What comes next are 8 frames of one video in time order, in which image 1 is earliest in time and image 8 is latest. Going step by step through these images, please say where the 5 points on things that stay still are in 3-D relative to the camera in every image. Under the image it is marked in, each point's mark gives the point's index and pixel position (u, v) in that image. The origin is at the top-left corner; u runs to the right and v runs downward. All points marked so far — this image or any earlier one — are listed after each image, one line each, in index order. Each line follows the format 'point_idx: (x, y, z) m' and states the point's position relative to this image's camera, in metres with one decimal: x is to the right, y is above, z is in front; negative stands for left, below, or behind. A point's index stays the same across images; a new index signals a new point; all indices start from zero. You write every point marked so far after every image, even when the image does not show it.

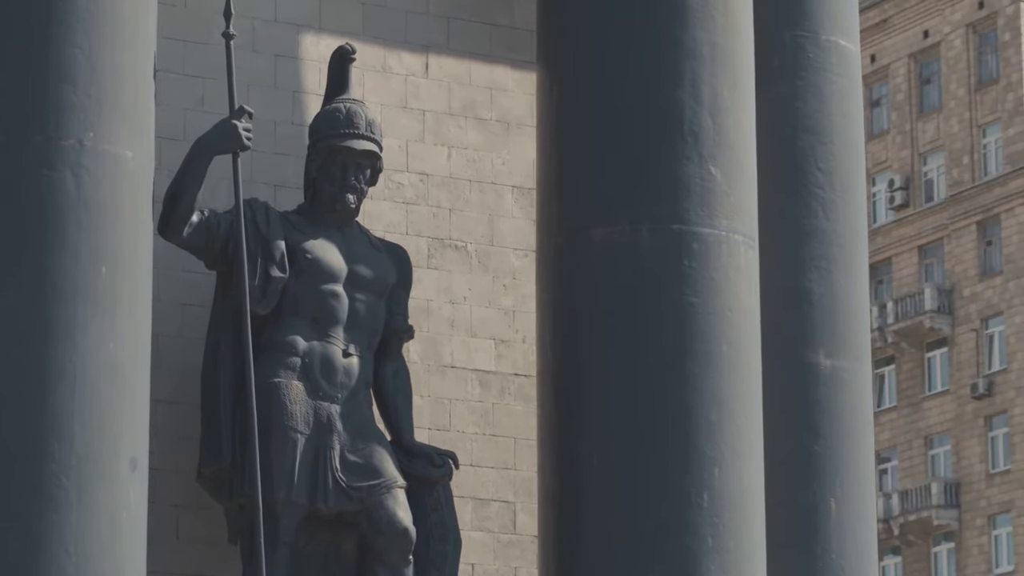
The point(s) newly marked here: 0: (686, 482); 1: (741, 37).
0: (+1.0, -1.1, +15.8) m
1: (+1.4, +1.5, +17.0) m
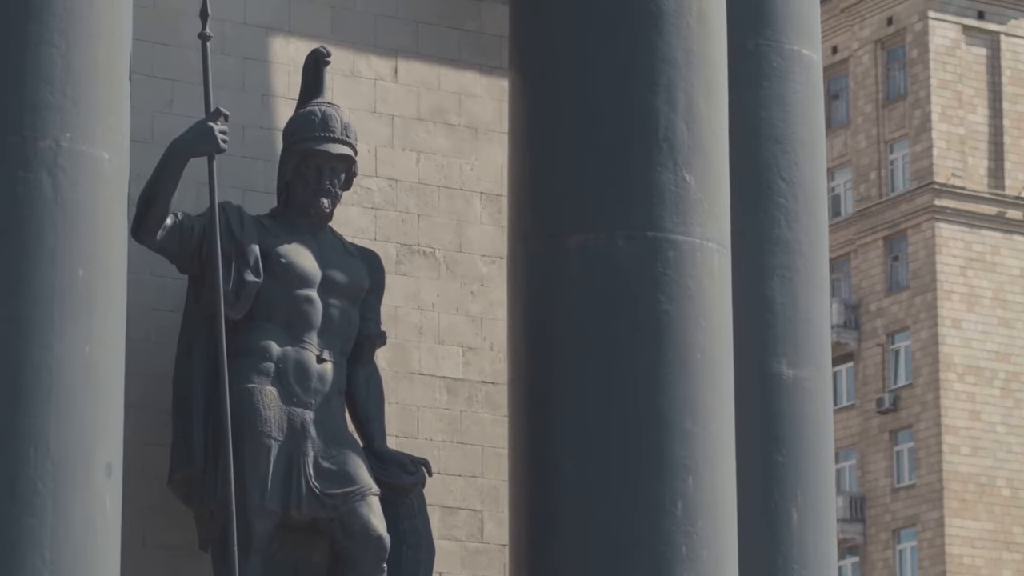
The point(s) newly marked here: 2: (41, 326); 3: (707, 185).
0: (+0.8, -1.1, +15.7) m
1: (+1.2, +1.5, +16.9) m
2: (-2.3, -0.2, +13.8) m
3: (+1.2, +0.6, +16.5) m
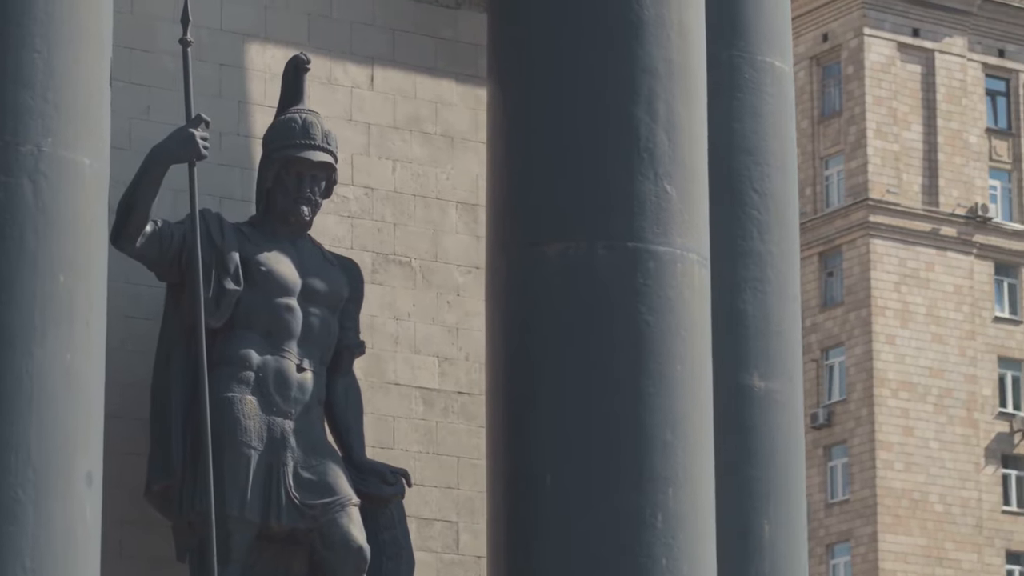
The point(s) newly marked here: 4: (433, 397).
0: (+0.7, -1.2, +15.7) m
1: (+1.1, +1.4, +16.8) m
2: (-2.4, -0.2, +13.6) m
3: (+1.0, +0.5, +16.4) m
4: (-0.5, -0.7, +17.4) m
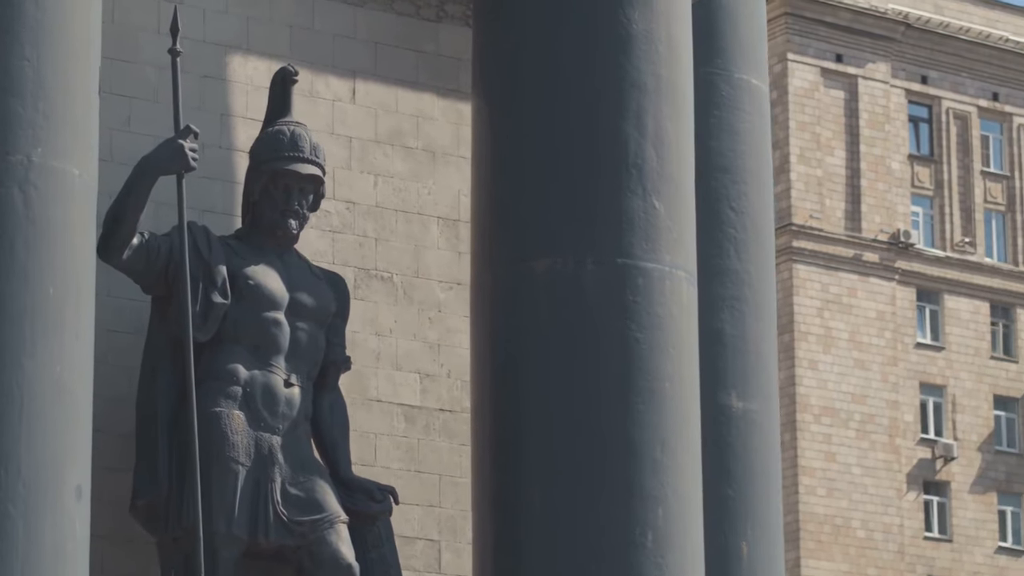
0: (+0.7, -1.3, +15.5) m
1: (+1.0, +1.3, +16.7) m
2: (-2.4, -0.3, +13.4) m
3: (+1.0, +0.4, +16.3) m
4: (-0.6, -0.8, +17.2) m
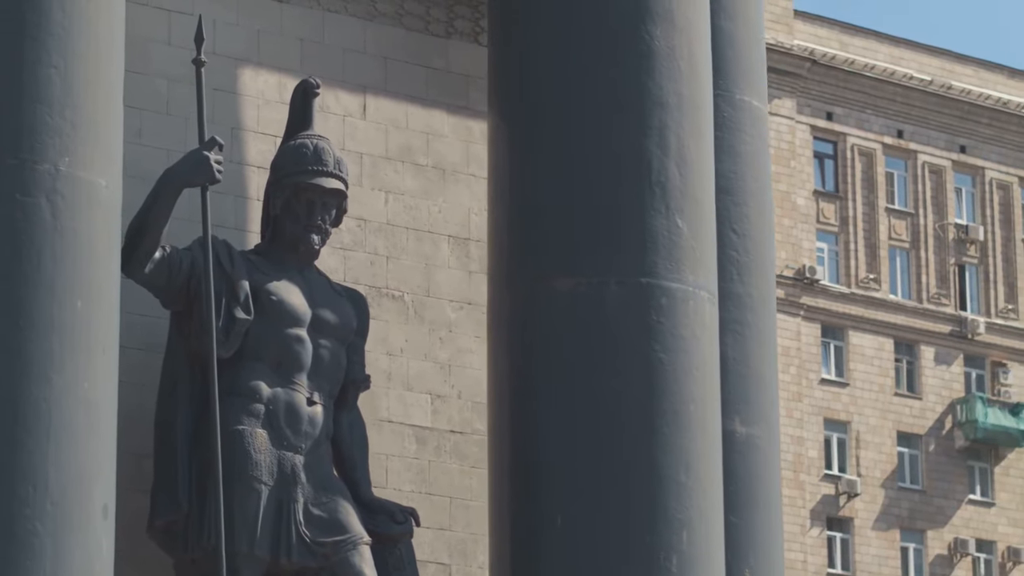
0: (+0.8, -1.4, +15.2) m
1: (+1.1, +1.2, +16.4) m
2: (-2.2, -0.3, +13.1) m
3: (+1.1, +0.3, +16.0) m
4: (-0.5, -0.9, +16.9) m
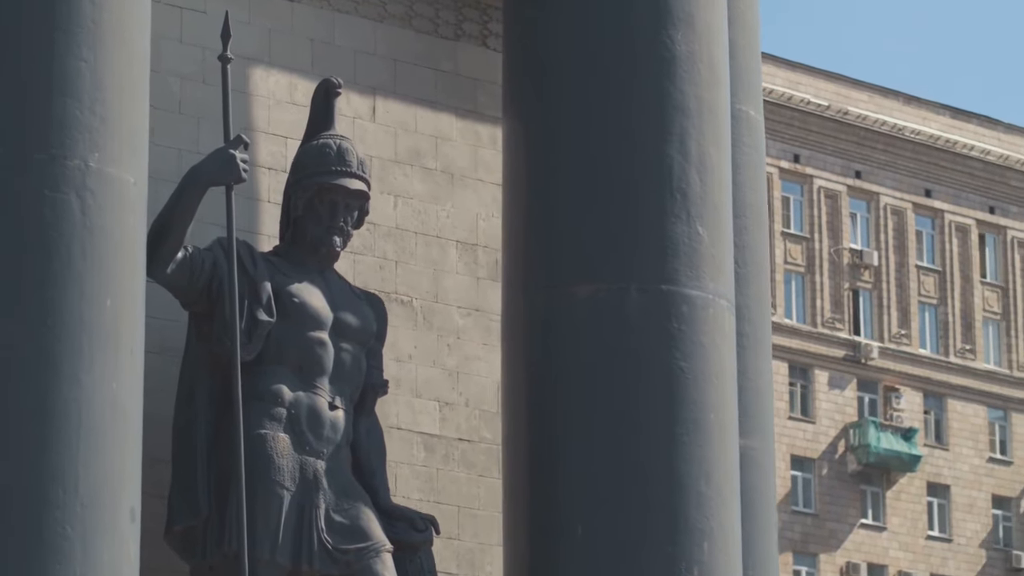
0: (+0.9, -1.4, +15.0) m
1: (+1.2, +1.1, +16.3) m
2: (-2.0, -0.3, +12.8) m
3: (+1.2, +0.3, +15.9) m
4: (-0.5, -0.9, +16.6) m
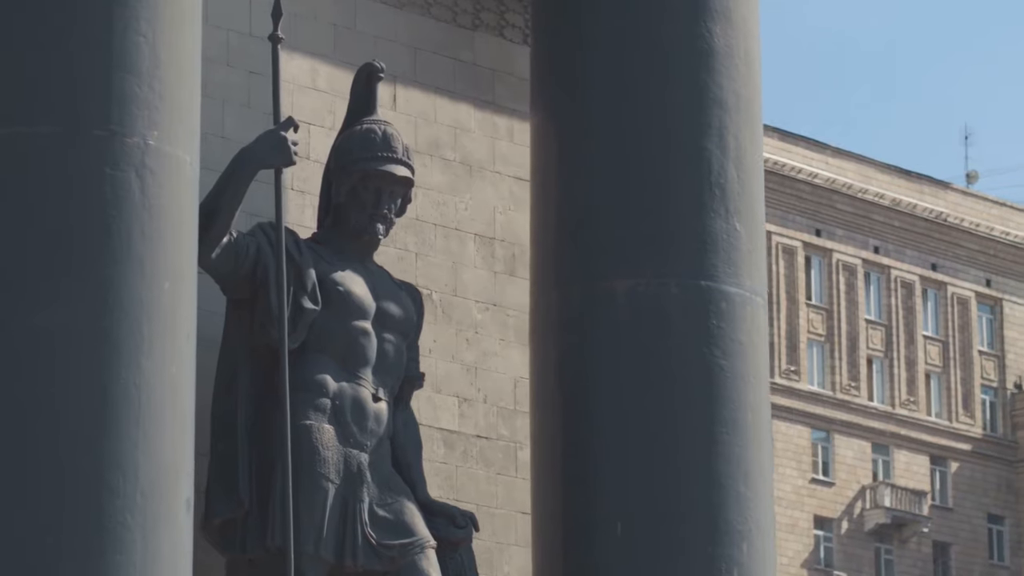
0: (+1.1, -1.4, +14.7) m
1: (+1.4, +1.1, +16.0) m
2: (-1.7, -0.2, +12.3) m
3: (+1.3, +0.3, +15.6) m
4: (-0.3, -0.9, +16.3) m
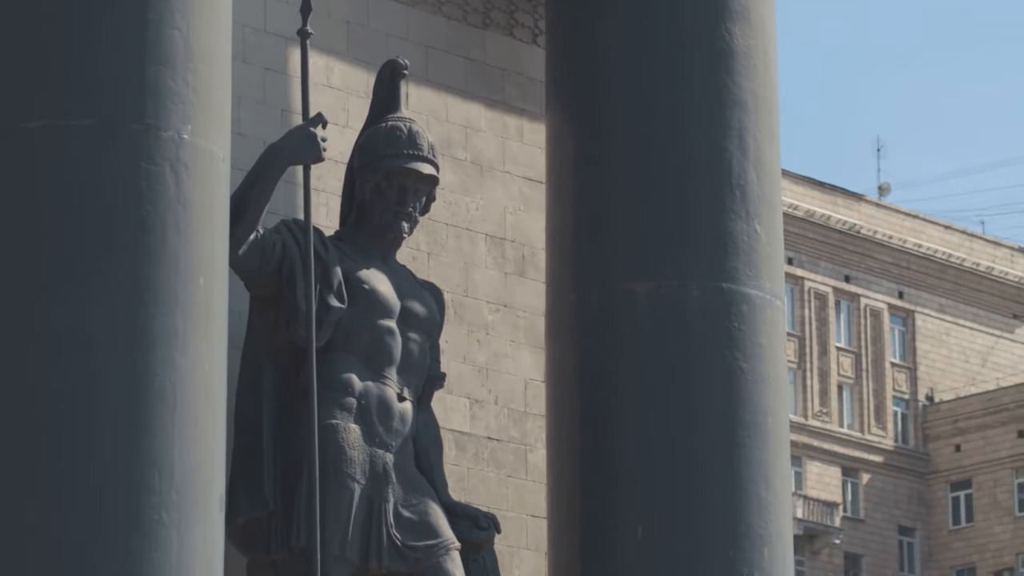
0: (+1.2, -1.4, +14.6) m
1: (+1.5, +1.1, +15.9) m
2: (-1.5, -0.2, +12.2) m
3: (+1.4, +0.3, +15.5) m
4: (-0.3, -0.9, +16.1) m
